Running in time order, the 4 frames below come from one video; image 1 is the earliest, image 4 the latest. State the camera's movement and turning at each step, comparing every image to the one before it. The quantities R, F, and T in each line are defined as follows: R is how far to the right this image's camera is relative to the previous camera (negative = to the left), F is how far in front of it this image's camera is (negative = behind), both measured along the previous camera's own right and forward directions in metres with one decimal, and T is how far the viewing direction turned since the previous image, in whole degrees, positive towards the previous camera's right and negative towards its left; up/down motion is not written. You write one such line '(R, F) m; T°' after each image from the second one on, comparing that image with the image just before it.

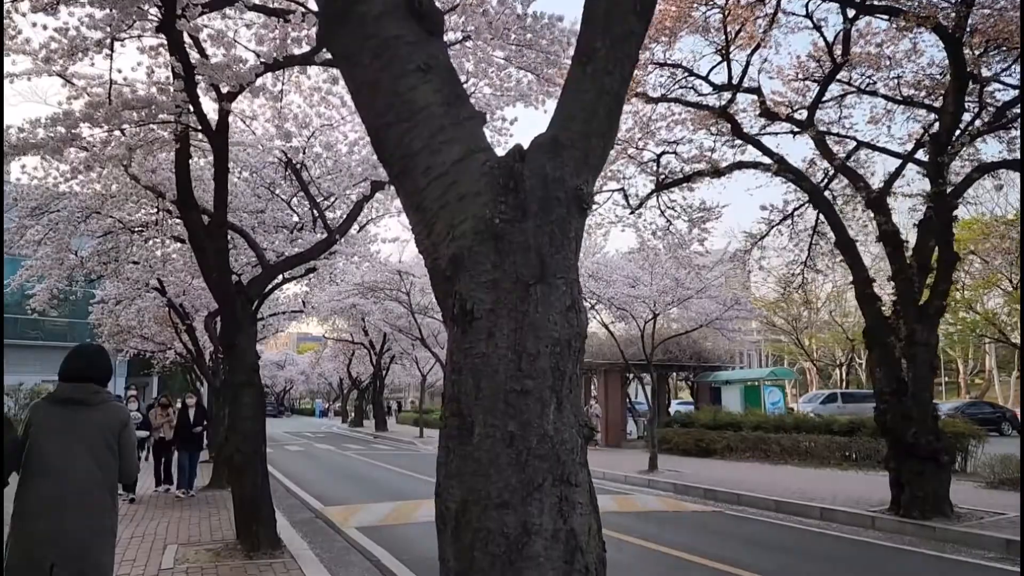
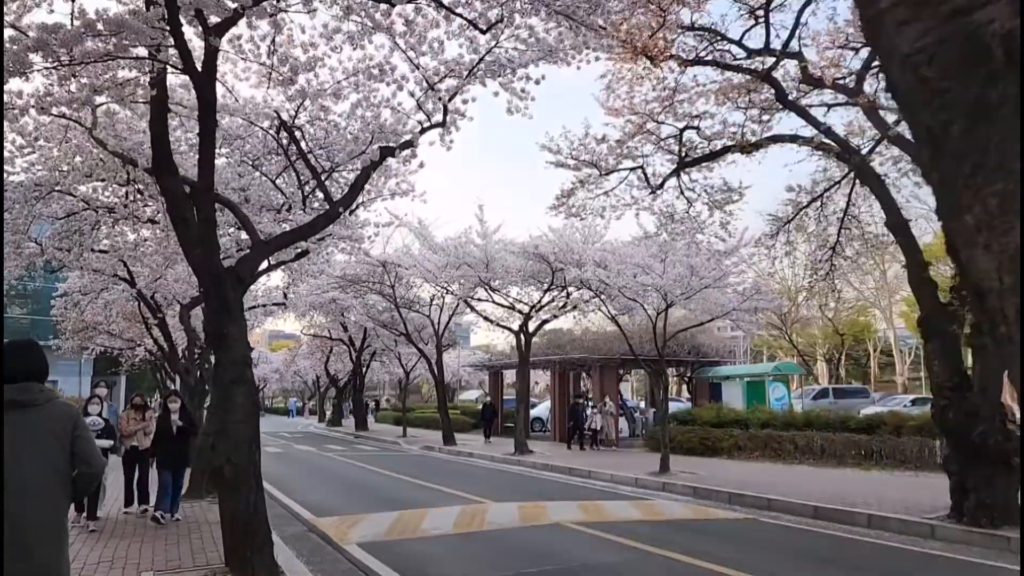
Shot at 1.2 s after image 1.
(-0.6, +1.3) m; +2°
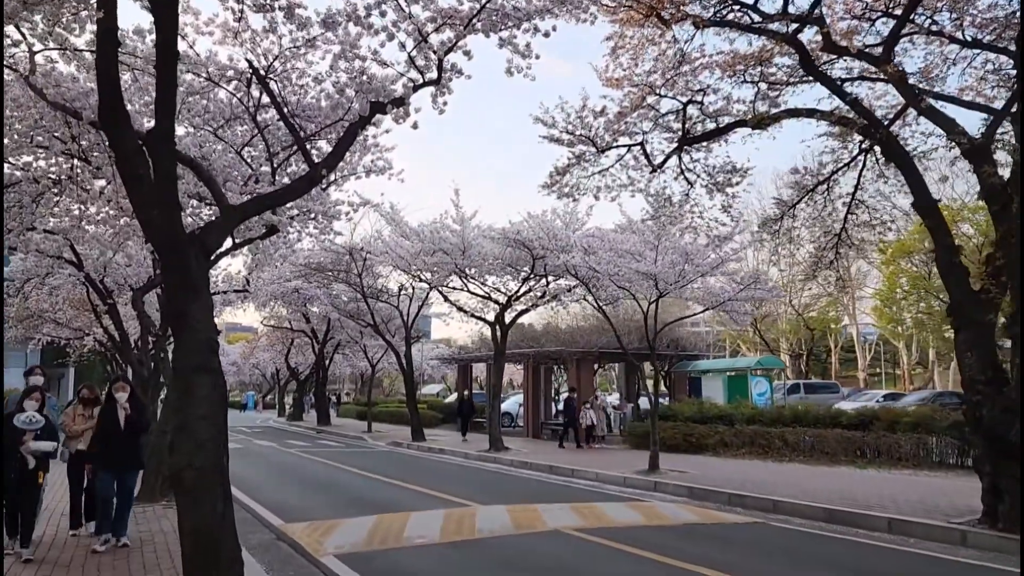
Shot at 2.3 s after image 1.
(-0.4, +1.1) m; +3°
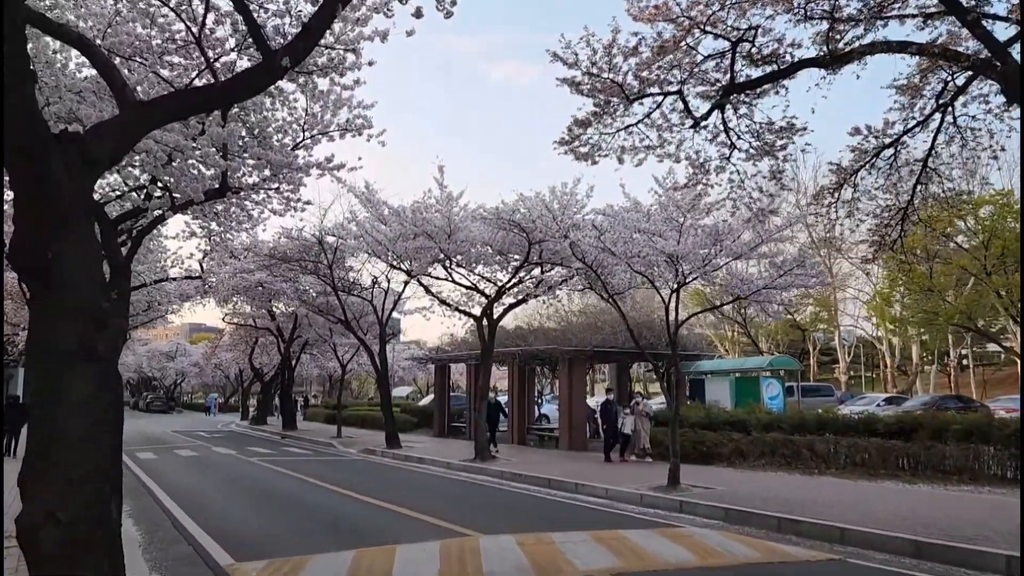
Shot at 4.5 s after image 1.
(-0.5, +2.4) m; +2°
